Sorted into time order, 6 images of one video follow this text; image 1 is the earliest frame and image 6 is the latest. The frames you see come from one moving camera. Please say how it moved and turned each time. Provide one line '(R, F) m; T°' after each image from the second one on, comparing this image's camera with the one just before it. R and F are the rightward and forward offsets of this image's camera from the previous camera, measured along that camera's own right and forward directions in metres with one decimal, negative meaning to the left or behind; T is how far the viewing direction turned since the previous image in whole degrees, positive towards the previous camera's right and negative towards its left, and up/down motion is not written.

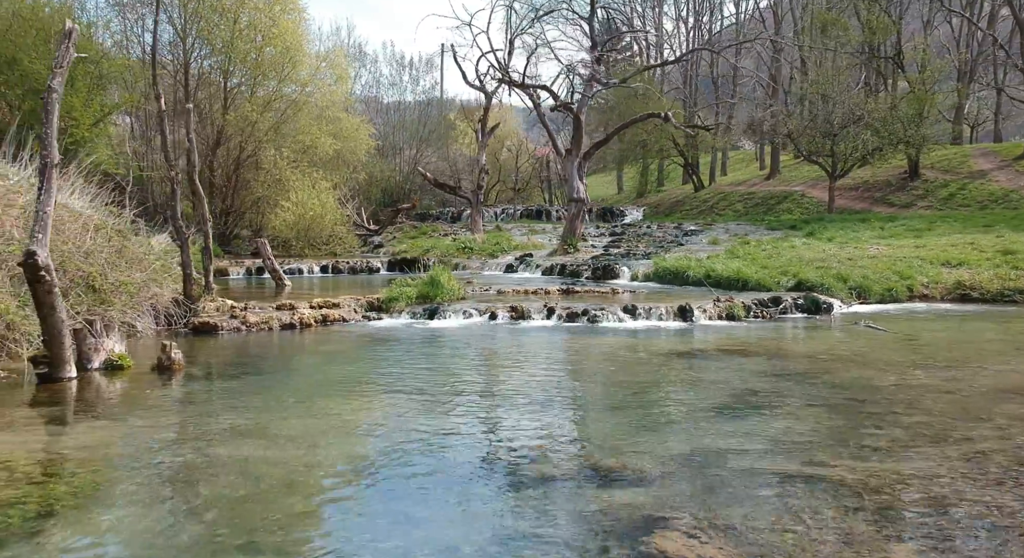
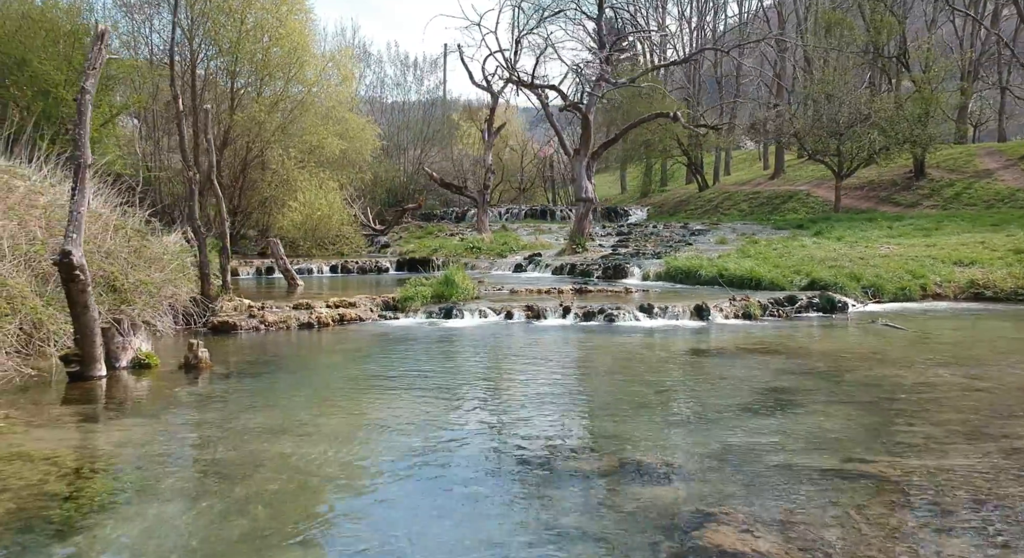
(-0.3, 0.0) m; 0°
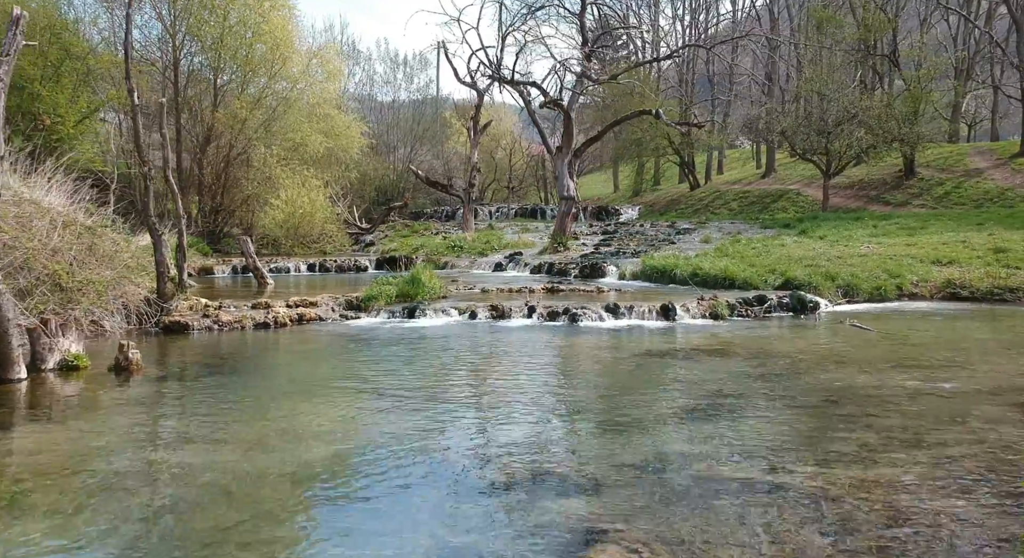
(+0.6, +0.3) m; 0°
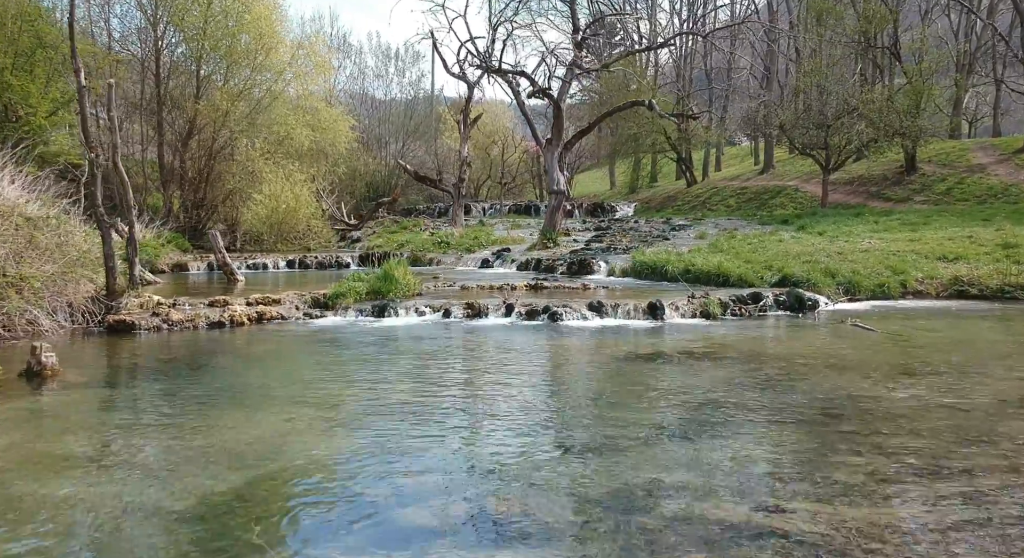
(+0.4, +1.0) m; 0°
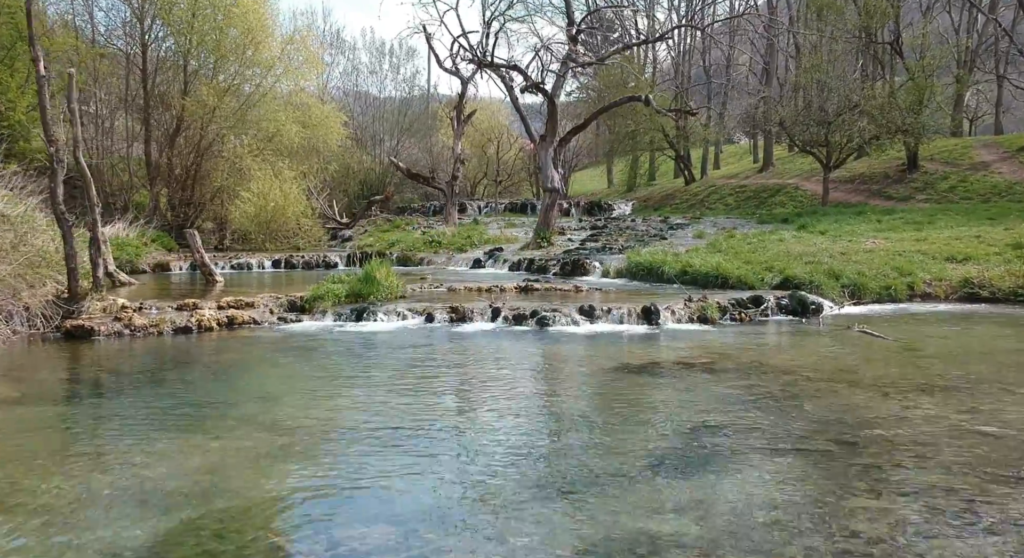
(+0.2, +0.7) m; 0°
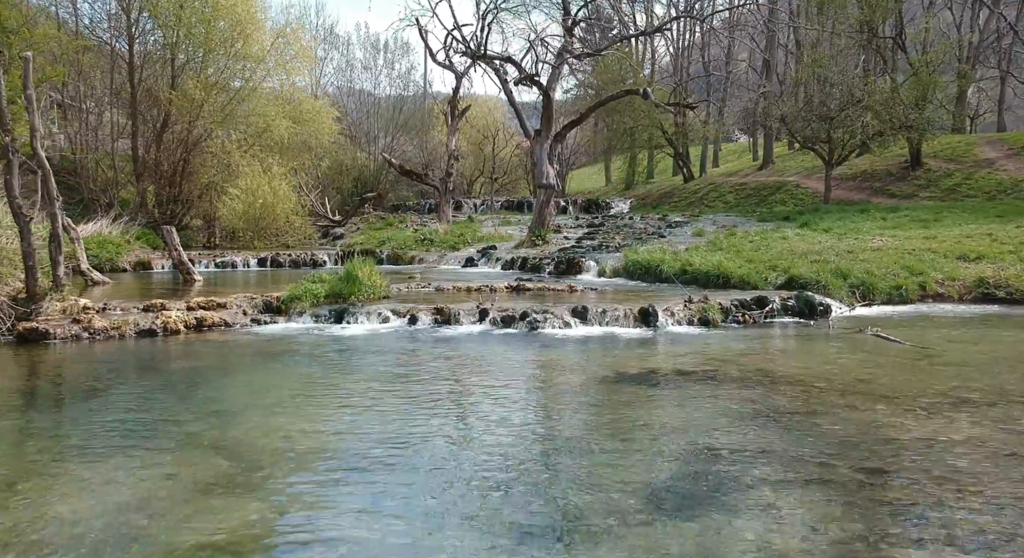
(+0.1, +0.7) m; 0°
